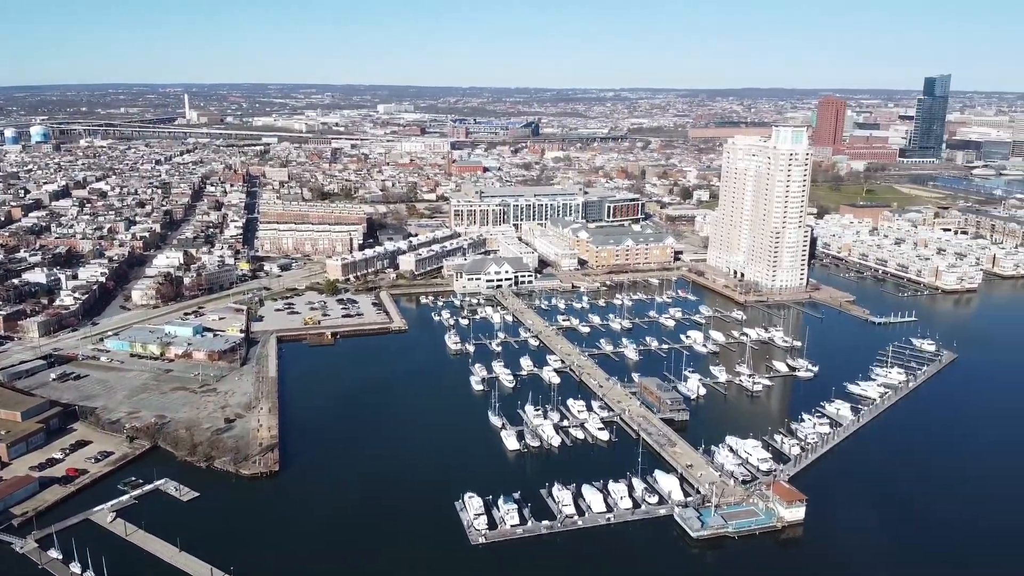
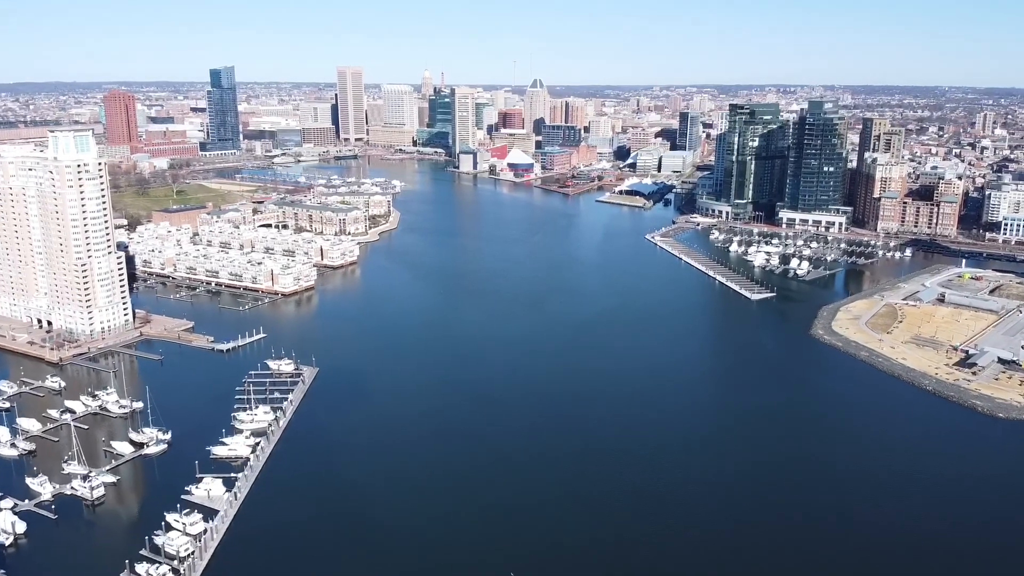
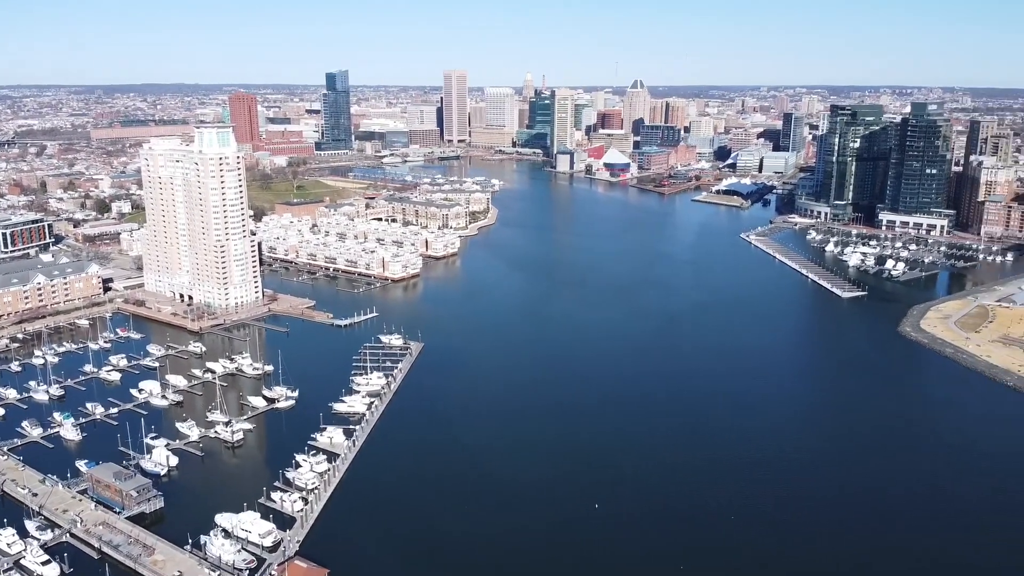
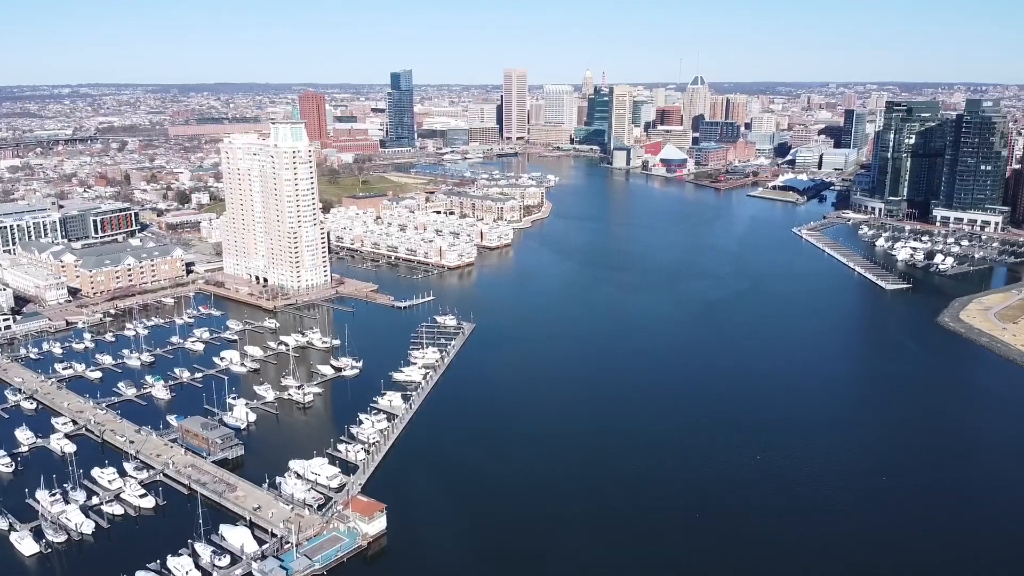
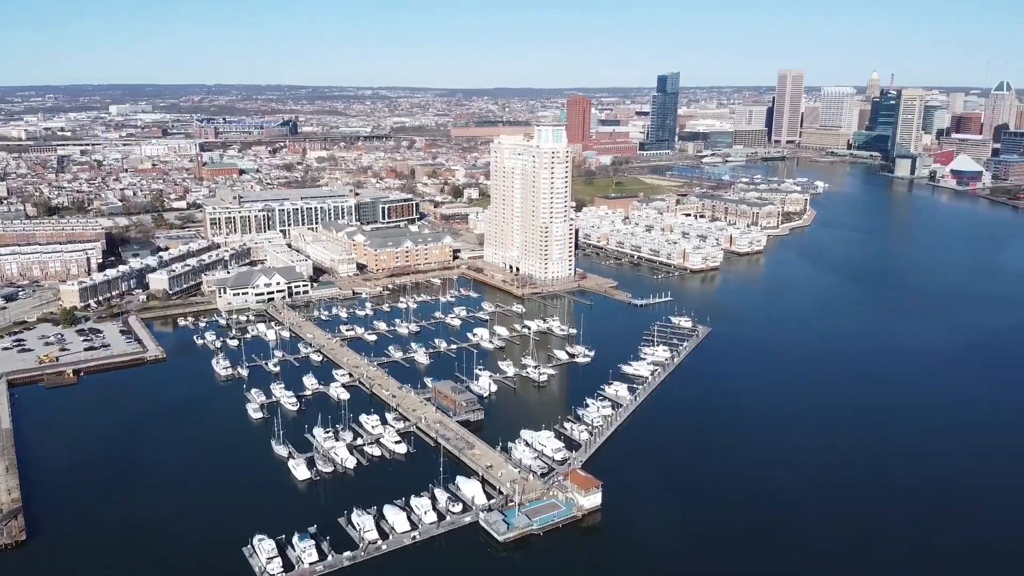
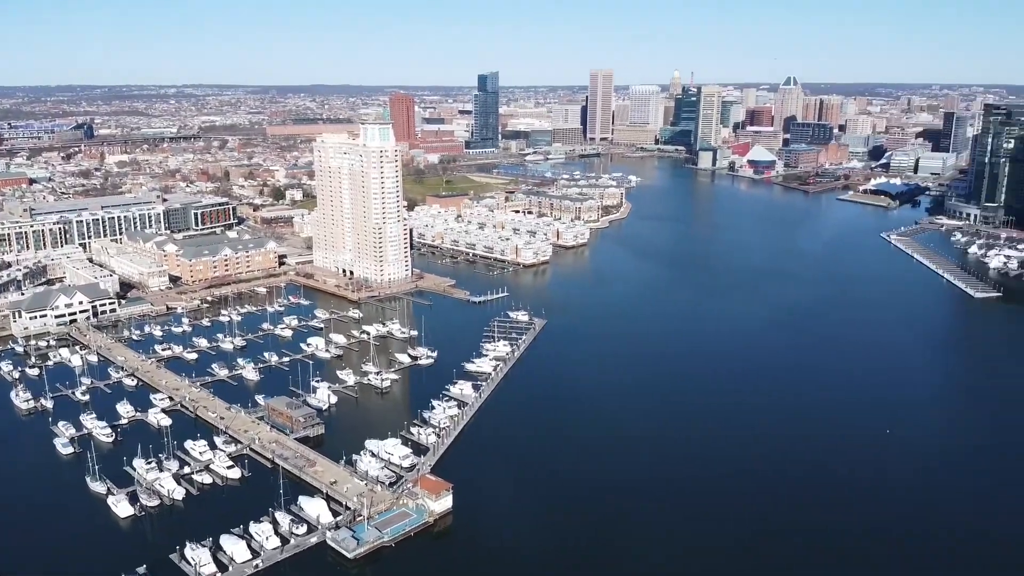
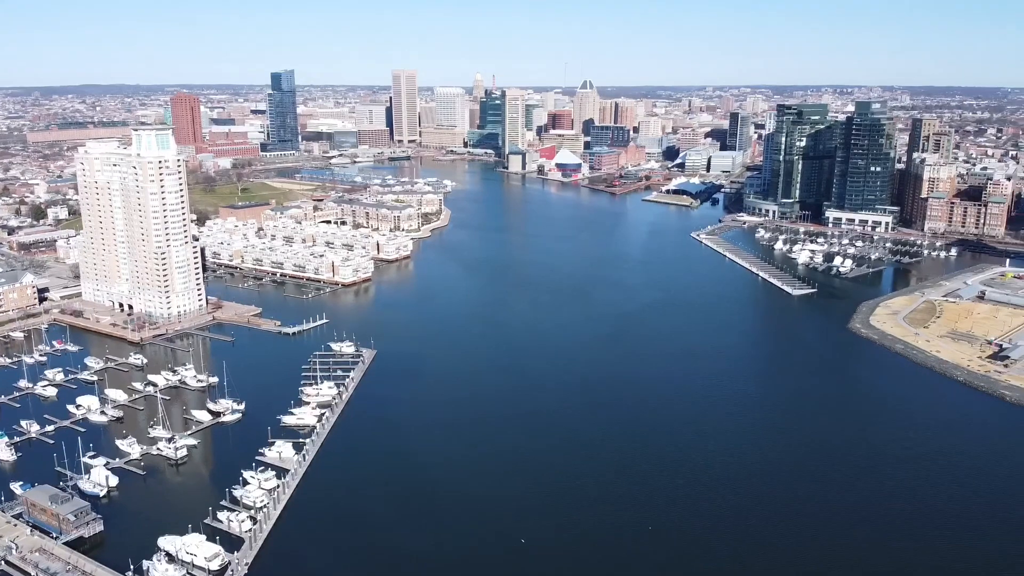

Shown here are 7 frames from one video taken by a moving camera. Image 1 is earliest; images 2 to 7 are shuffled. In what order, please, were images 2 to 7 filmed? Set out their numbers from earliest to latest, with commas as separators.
5, 6, 4, 3, 7, 2
